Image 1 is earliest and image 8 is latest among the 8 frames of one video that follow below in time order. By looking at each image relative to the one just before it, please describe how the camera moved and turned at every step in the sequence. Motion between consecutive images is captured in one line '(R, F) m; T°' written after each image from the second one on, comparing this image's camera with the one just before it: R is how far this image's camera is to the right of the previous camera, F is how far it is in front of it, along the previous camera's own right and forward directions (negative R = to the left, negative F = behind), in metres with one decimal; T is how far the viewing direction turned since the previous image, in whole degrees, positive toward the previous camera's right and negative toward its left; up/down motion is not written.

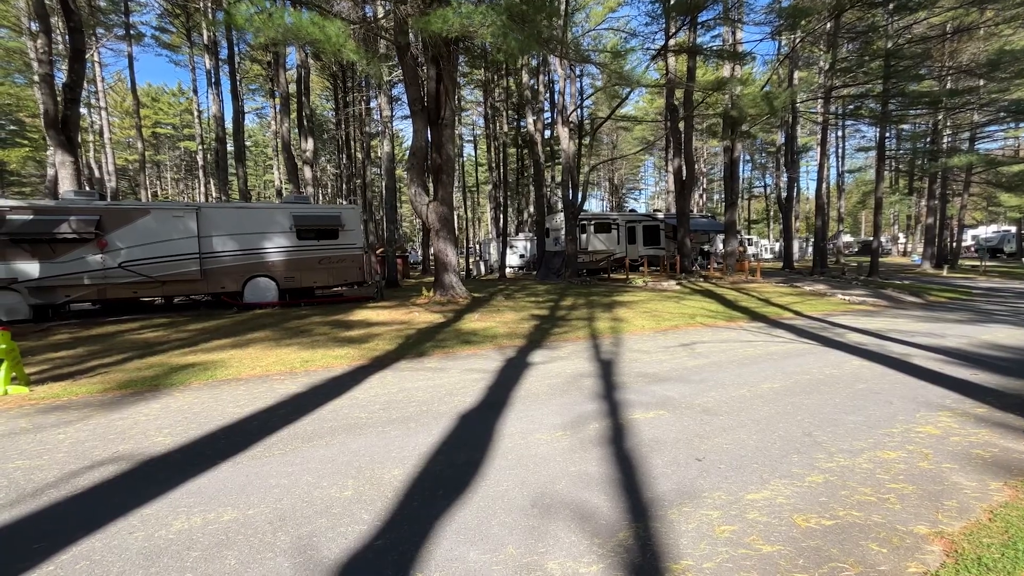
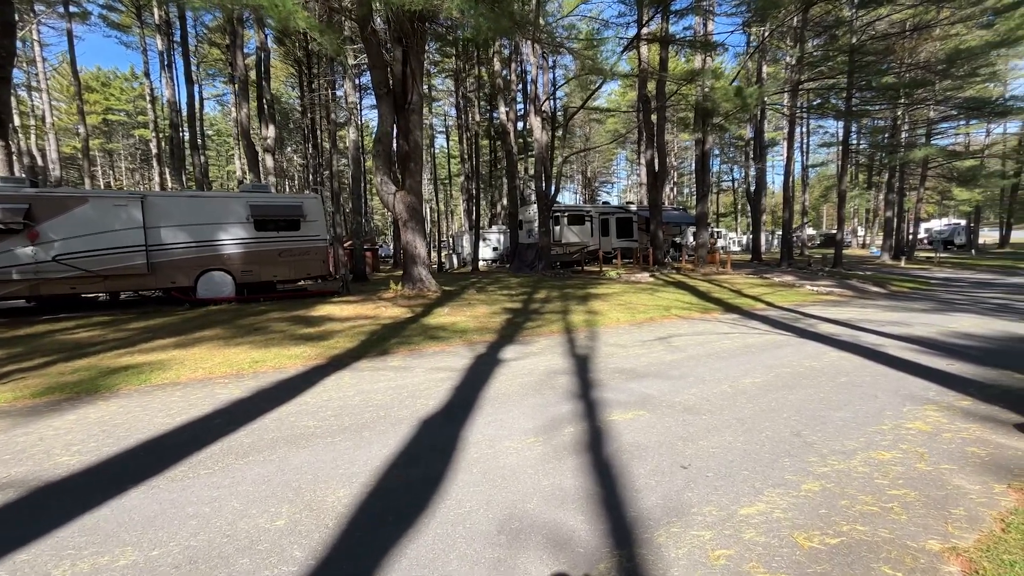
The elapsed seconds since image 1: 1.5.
(+0.1, +0.4) m; +3°
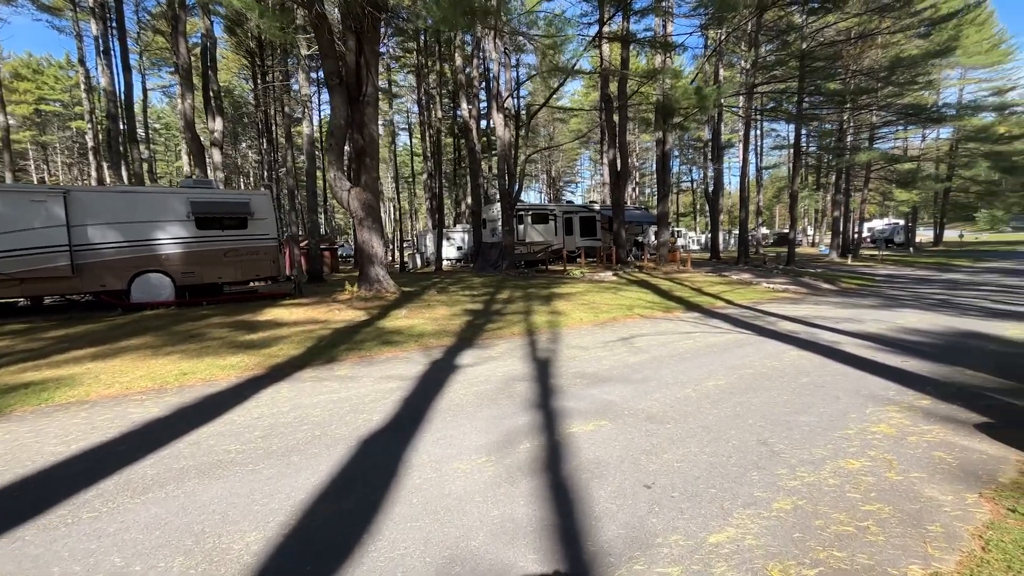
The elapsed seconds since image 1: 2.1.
(+0.1, +0.3) m; +4°
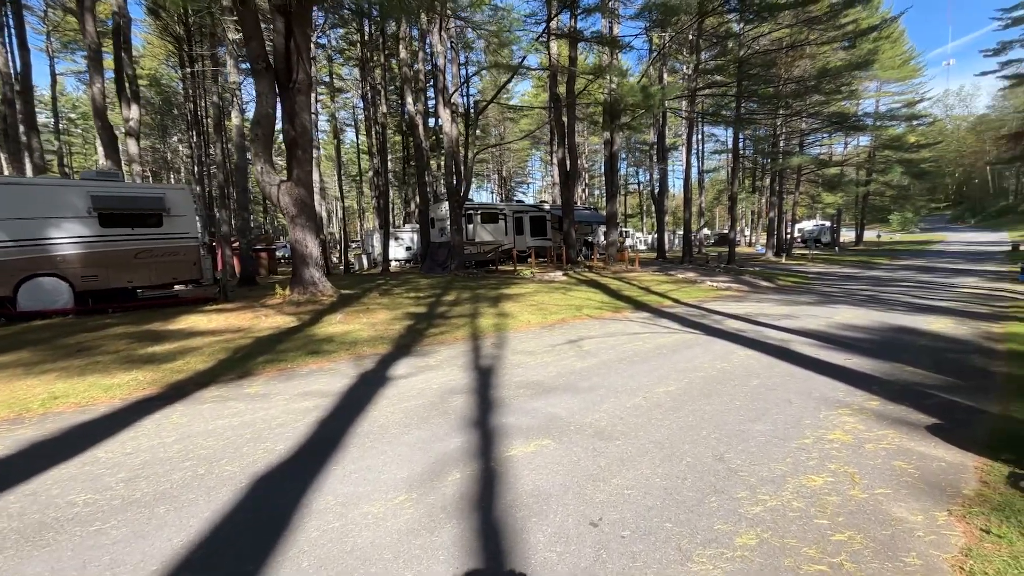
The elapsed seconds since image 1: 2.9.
(+0.2, +0.5) m; +6°
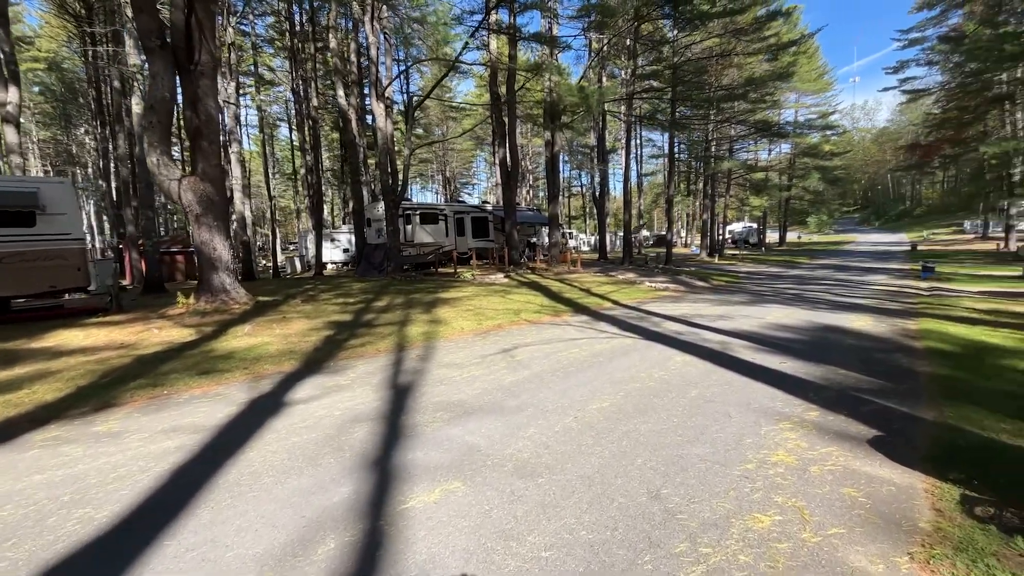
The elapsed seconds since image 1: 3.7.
(+0.3, +0.5) m; +7°
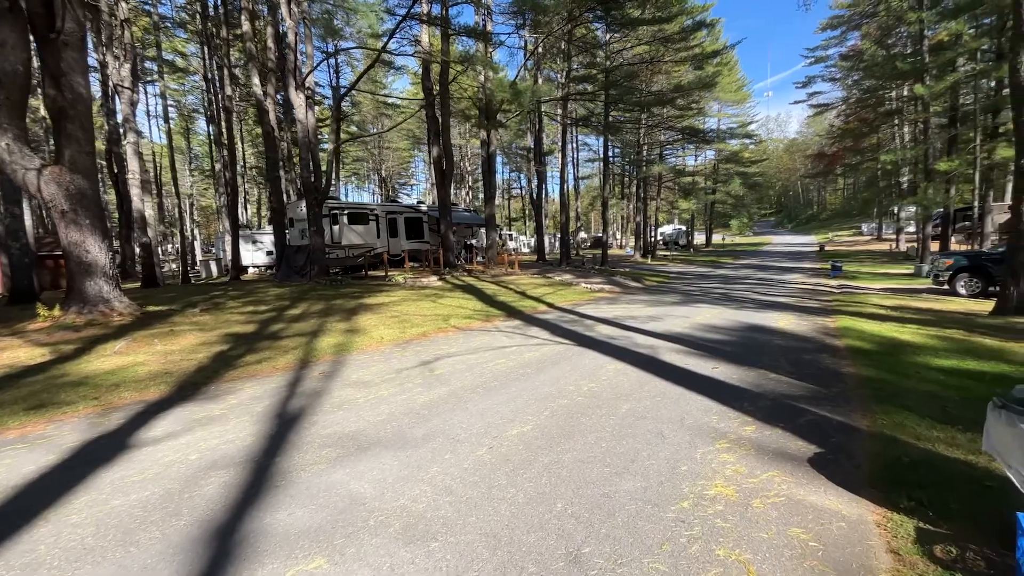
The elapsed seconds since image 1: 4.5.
(+0.3, +0.6) m; +7°
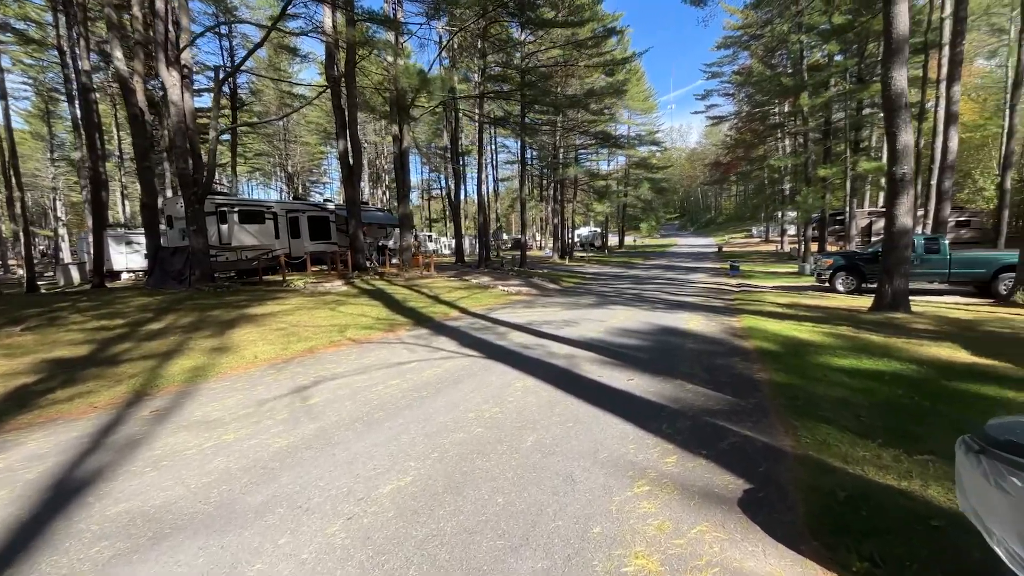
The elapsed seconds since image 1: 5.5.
(+0.3, +0.7) m; +10°
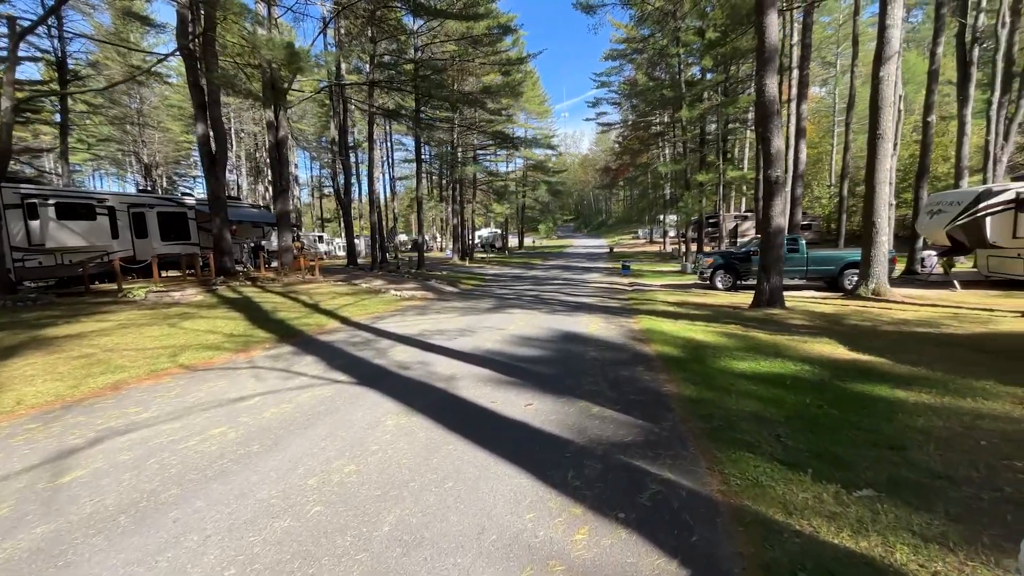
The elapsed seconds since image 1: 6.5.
(+0.3, +0.9) m; +12°
